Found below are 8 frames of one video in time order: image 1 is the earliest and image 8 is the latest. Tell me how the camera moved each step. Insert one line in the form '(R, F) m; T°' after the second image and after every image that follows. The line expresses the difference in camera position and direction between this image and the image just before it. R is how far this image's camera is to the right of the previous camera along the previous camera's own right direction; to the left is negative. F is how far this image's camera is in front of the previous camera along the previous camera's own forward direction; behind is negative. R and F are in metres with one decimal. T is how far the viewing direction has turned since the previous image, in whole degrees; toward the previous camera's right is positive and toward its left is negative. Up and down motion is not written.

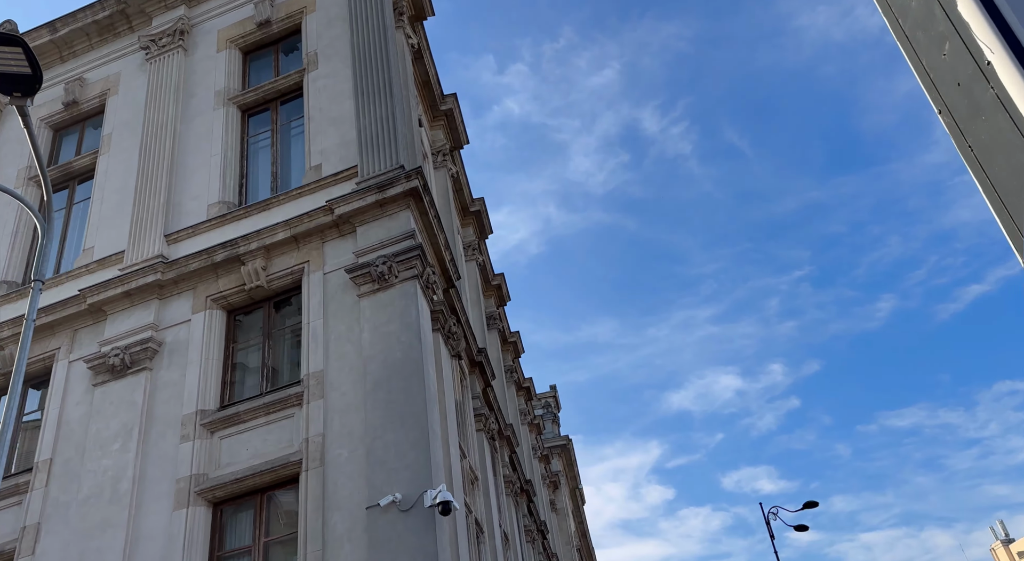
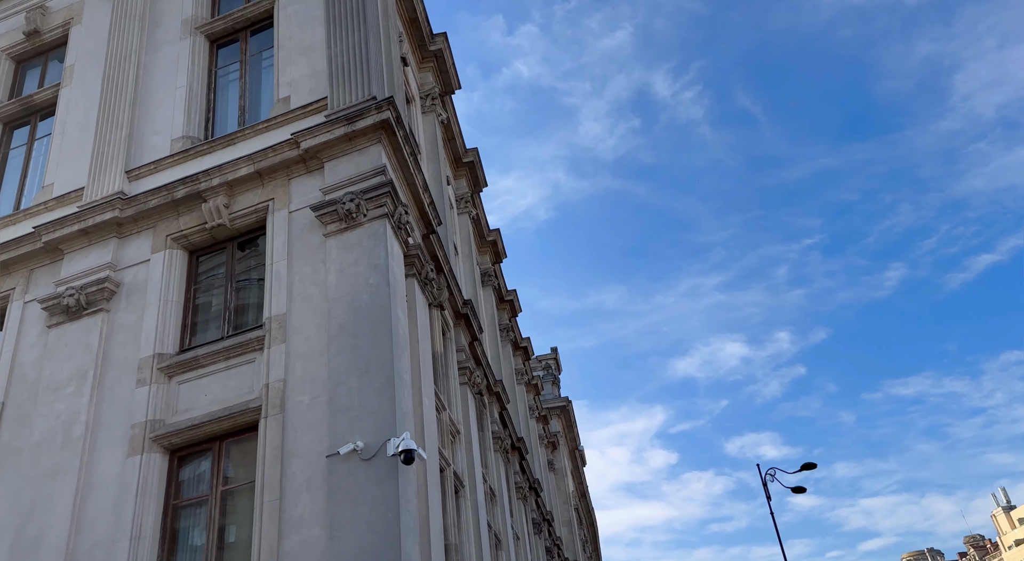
(+0.5, +0.7) m; -1°
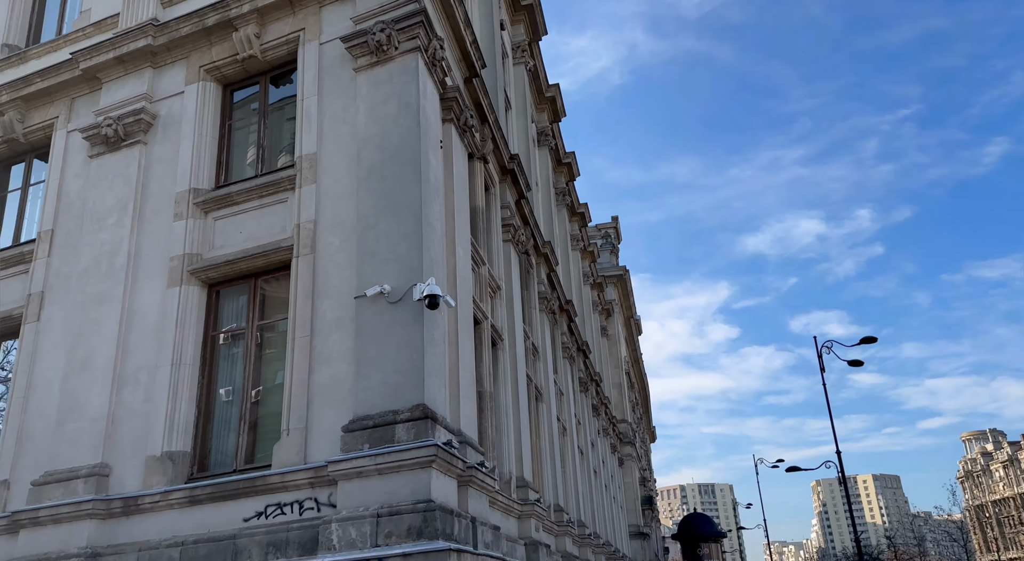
(+0.4, +0.4) m; -5°
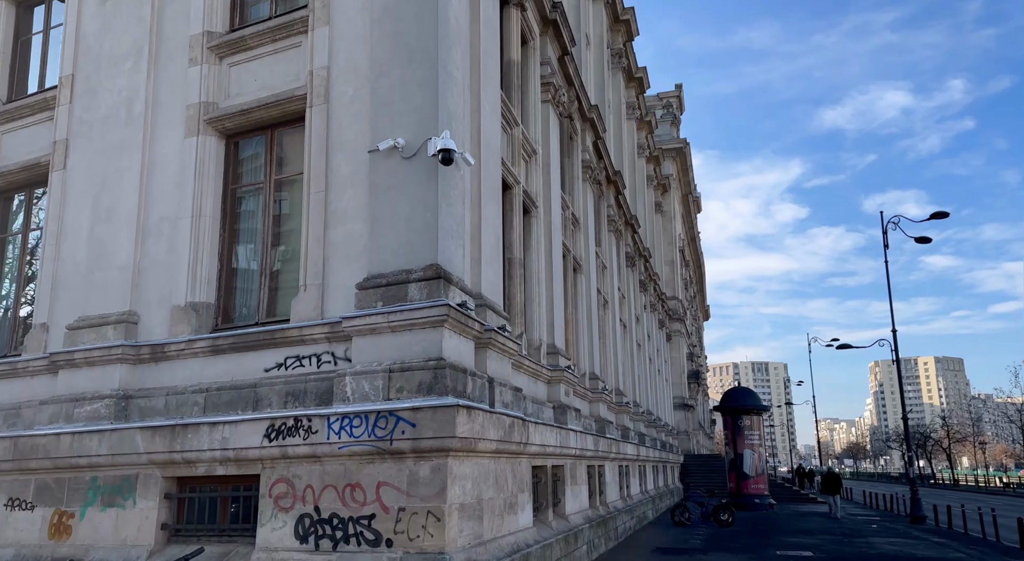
(+0.5, +0.5) m; -4°
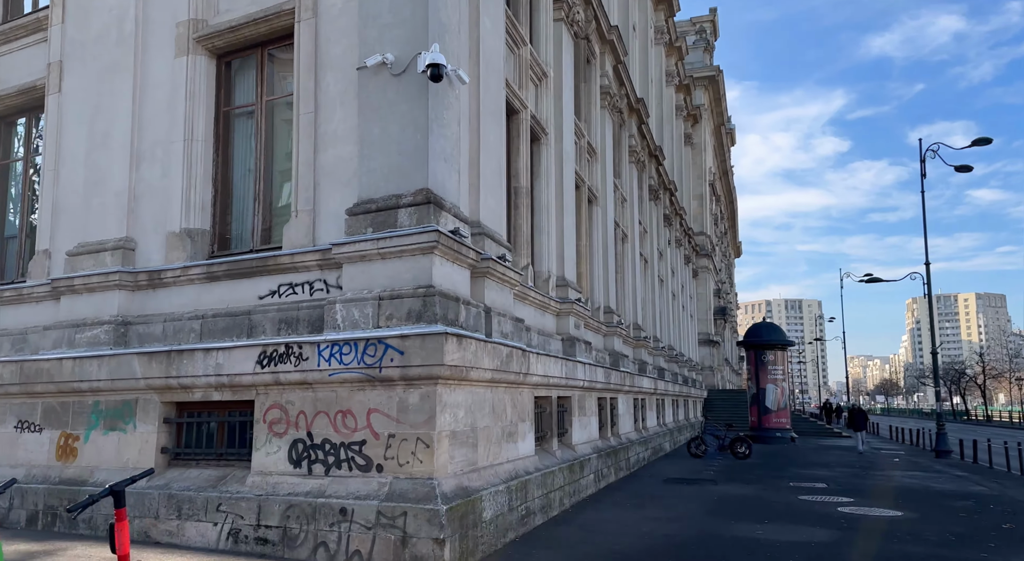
(+0.4, +0.3) m; -2°
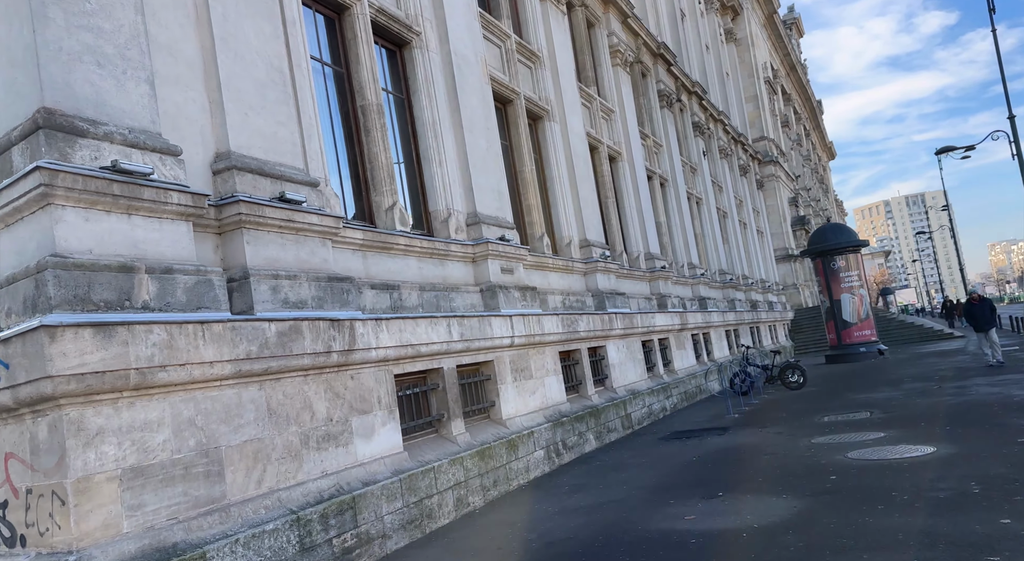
(+3.1, +3.6) m; -7°
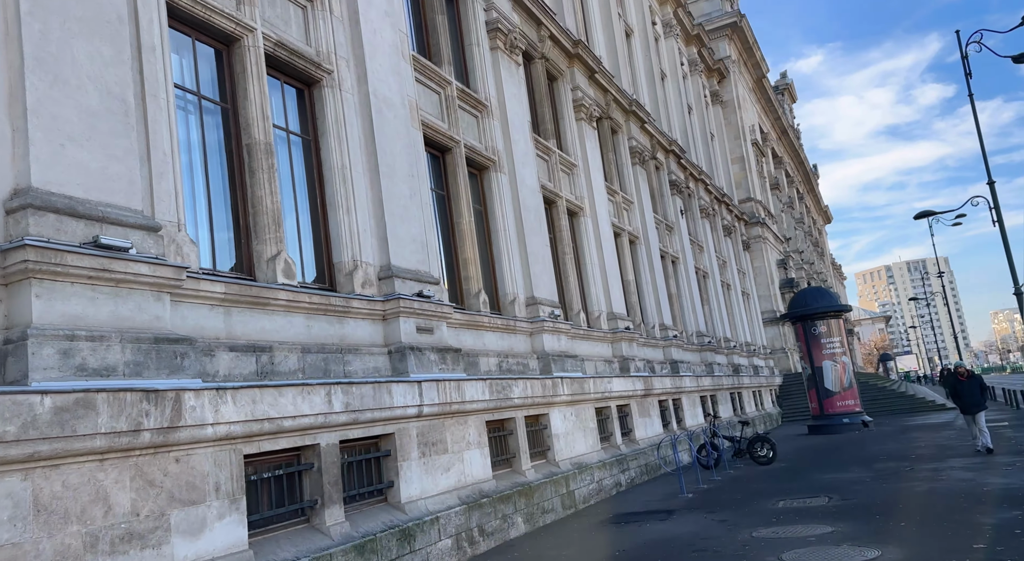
(+1.3, +1.3) m; 0°
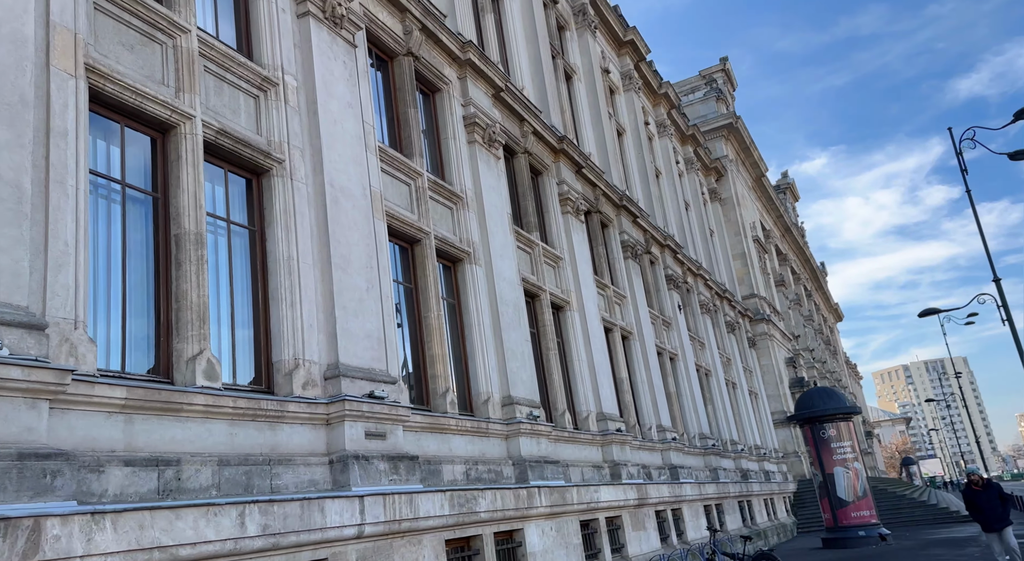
(+0.7, +0.9) m; -1°
